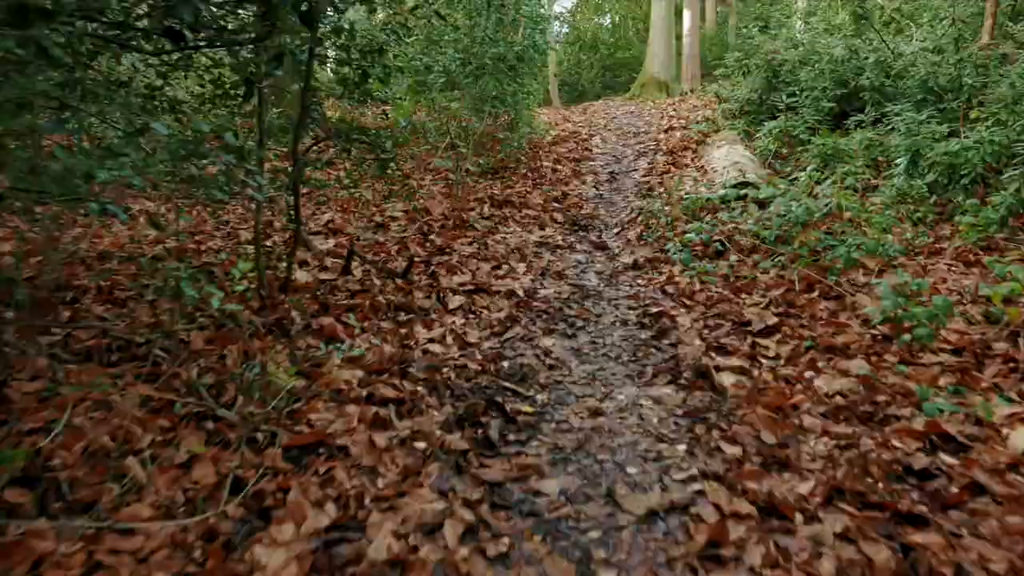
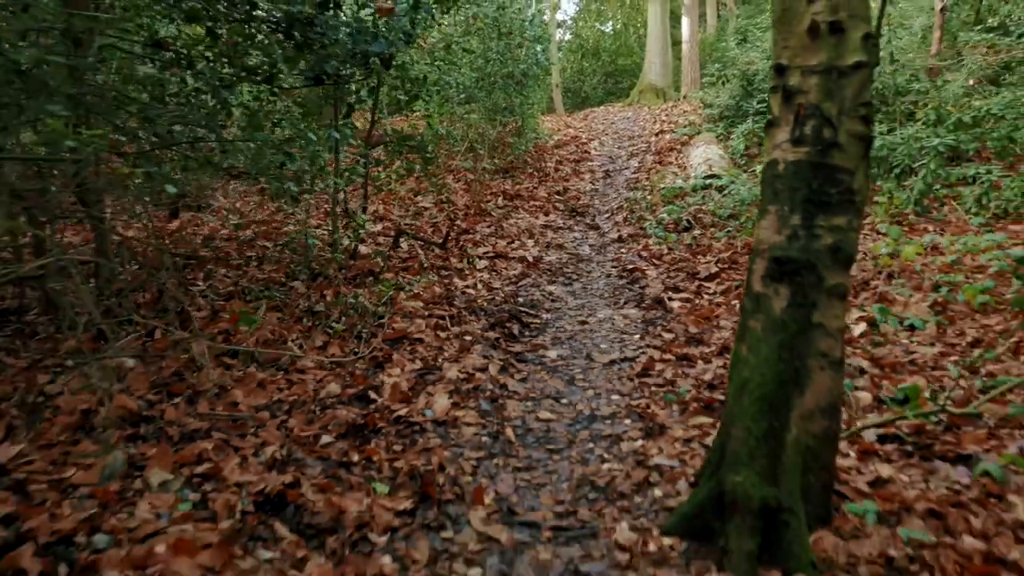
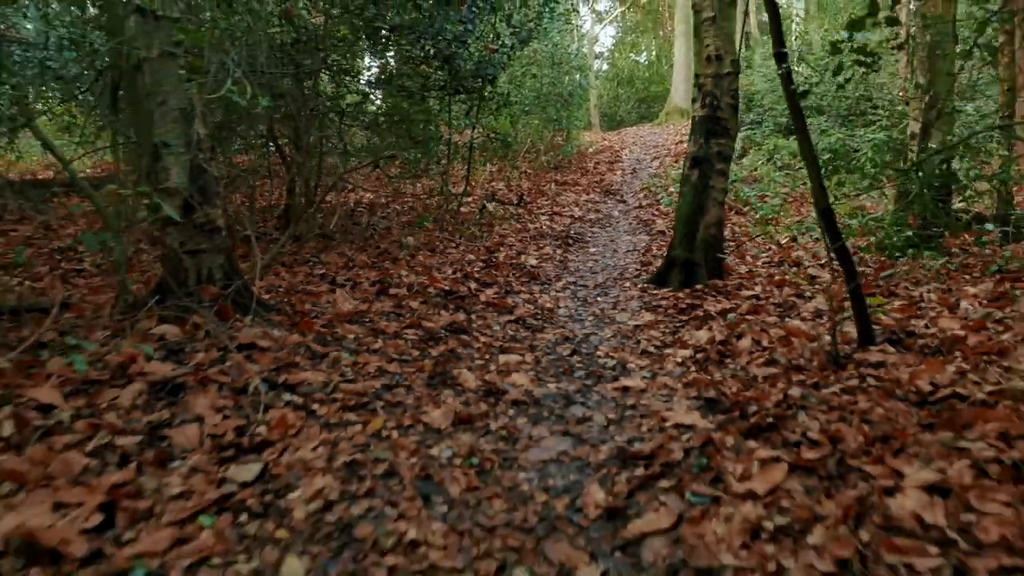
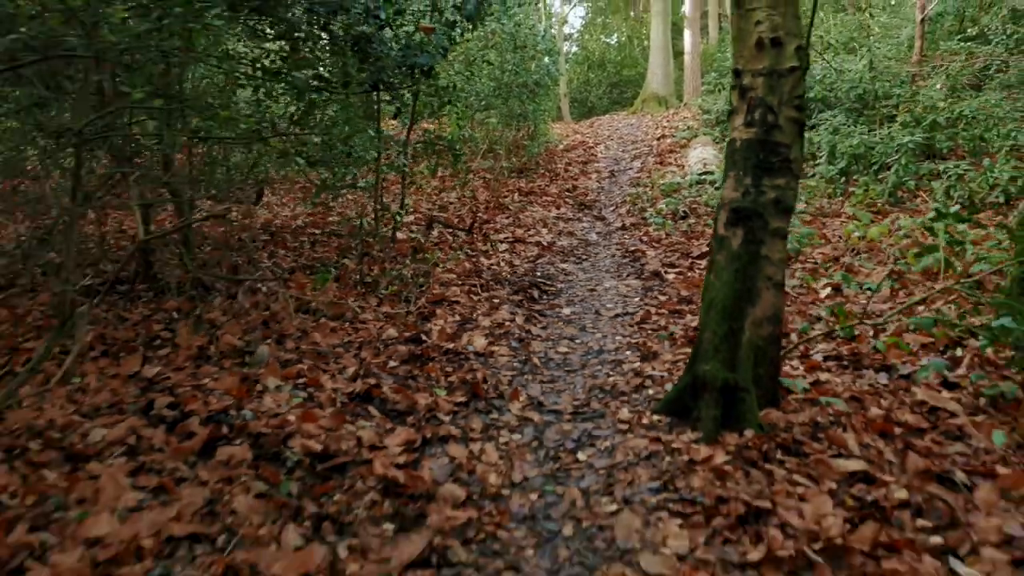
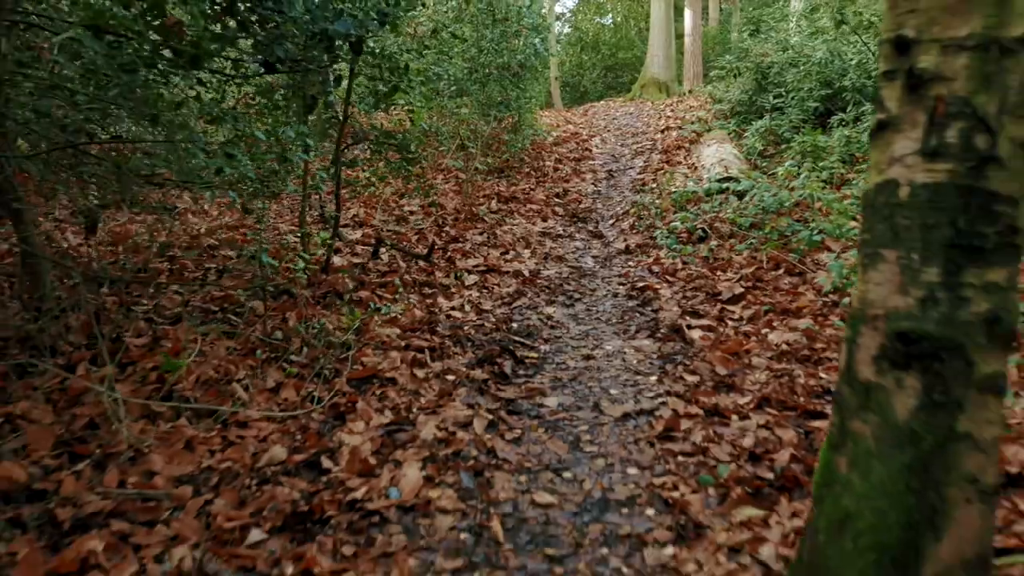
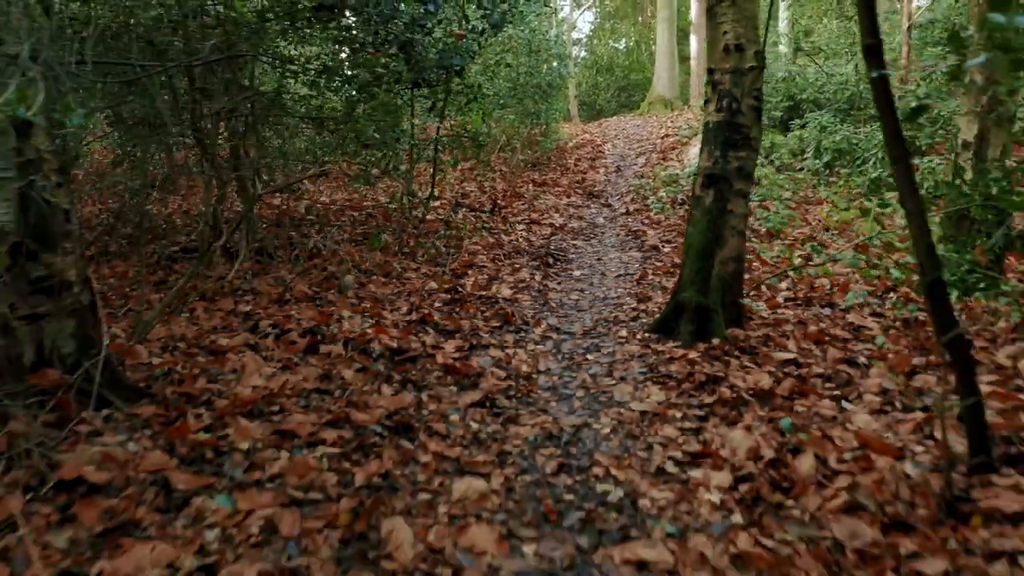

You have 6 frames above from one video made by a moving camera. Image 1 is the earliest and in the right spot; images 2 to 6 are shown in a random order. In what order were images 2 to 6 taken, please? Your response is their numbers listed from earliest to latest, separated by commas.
5, 2, 4, 6, 3
